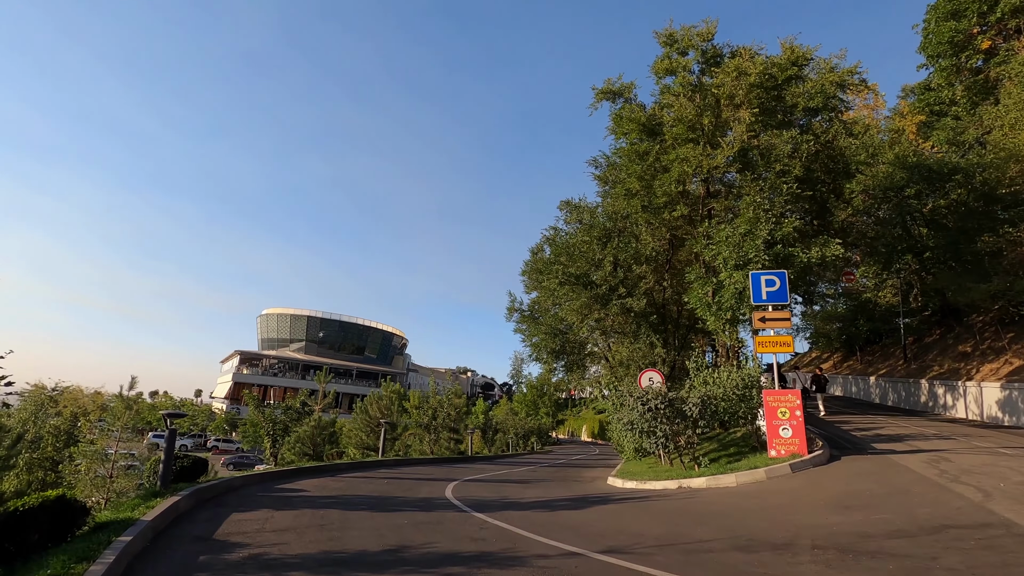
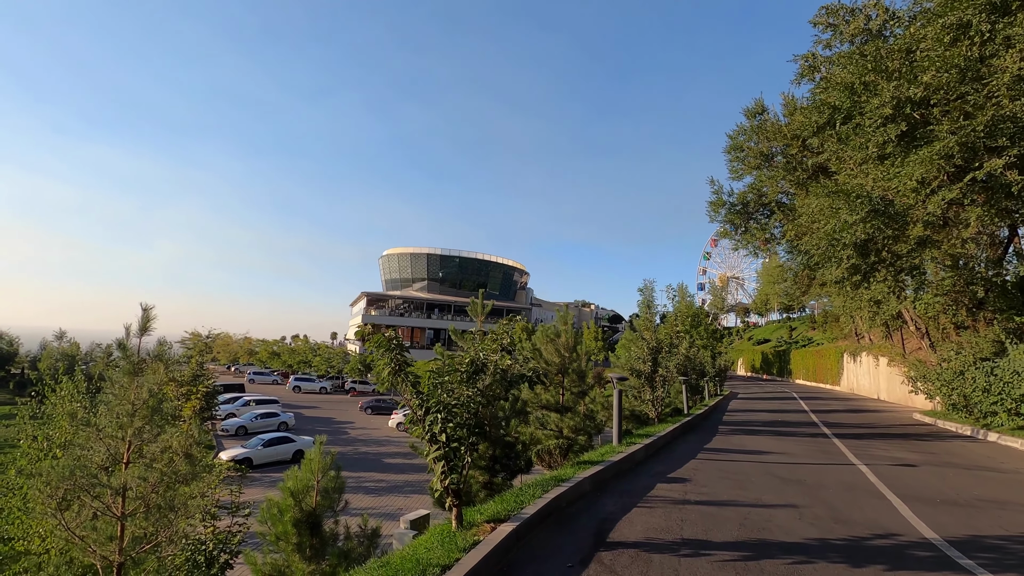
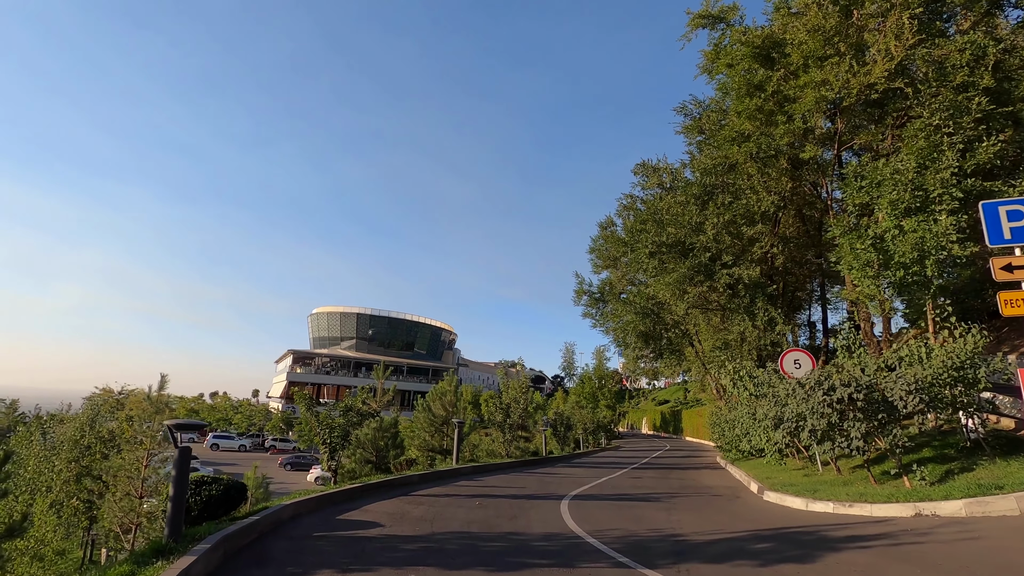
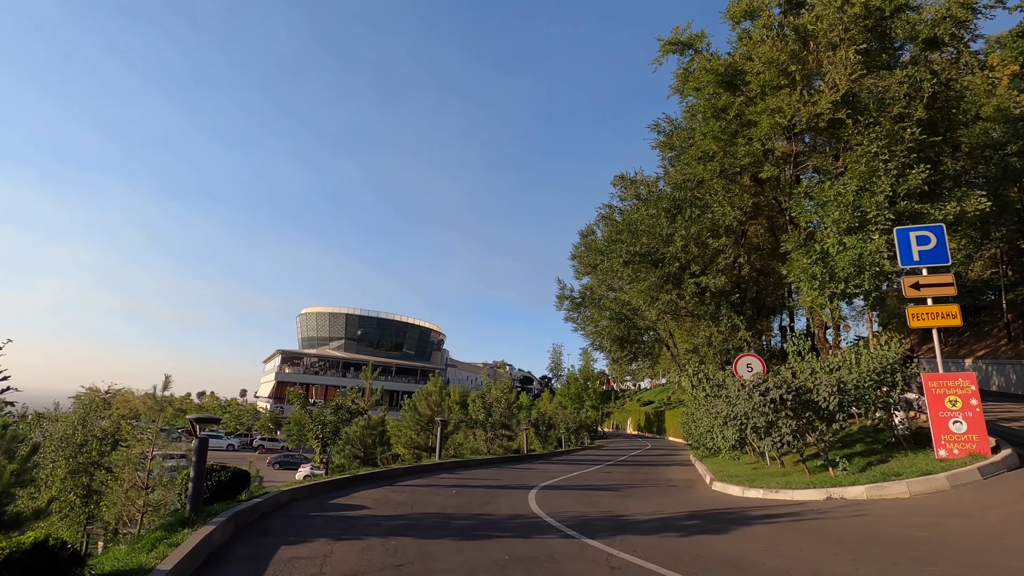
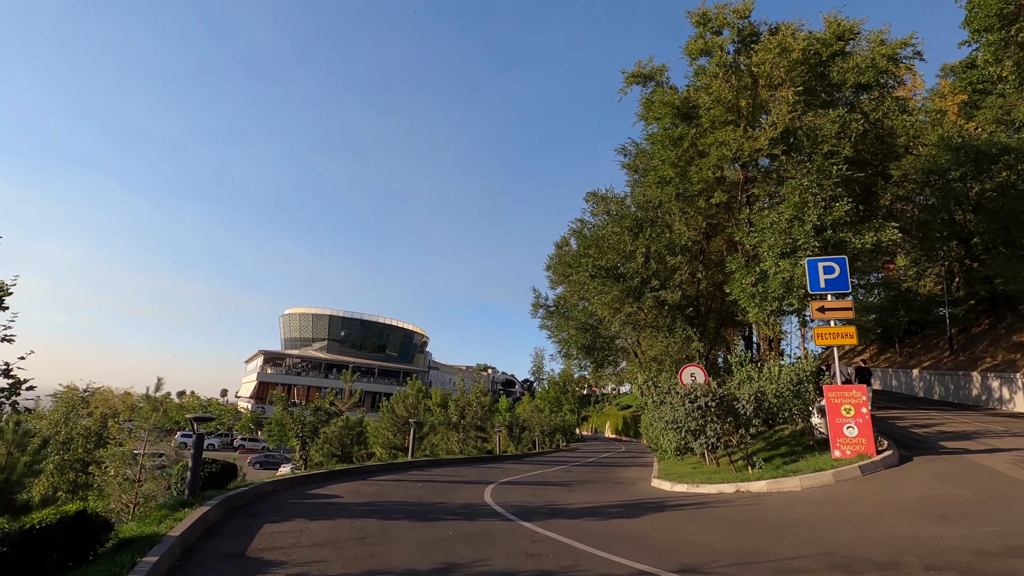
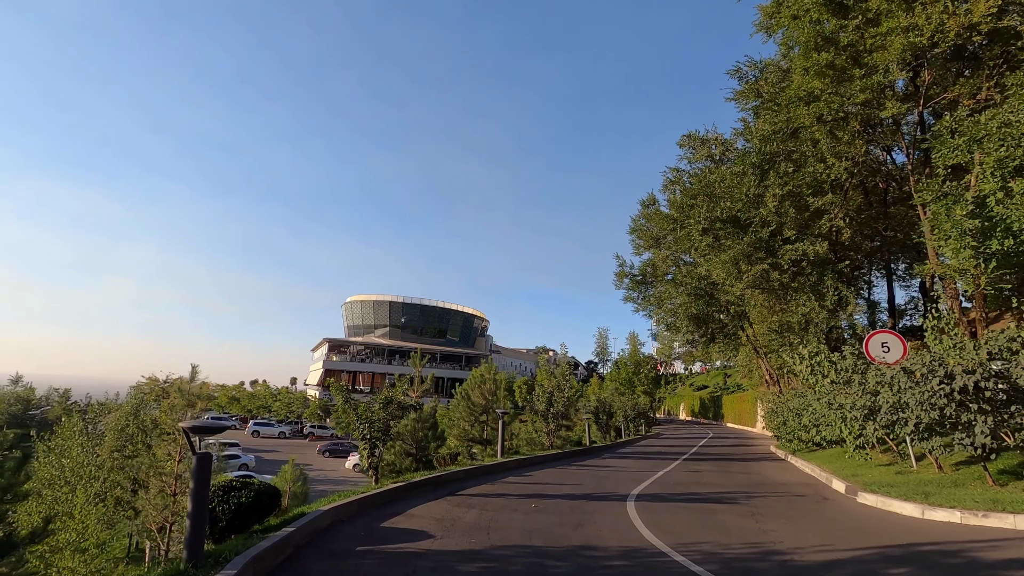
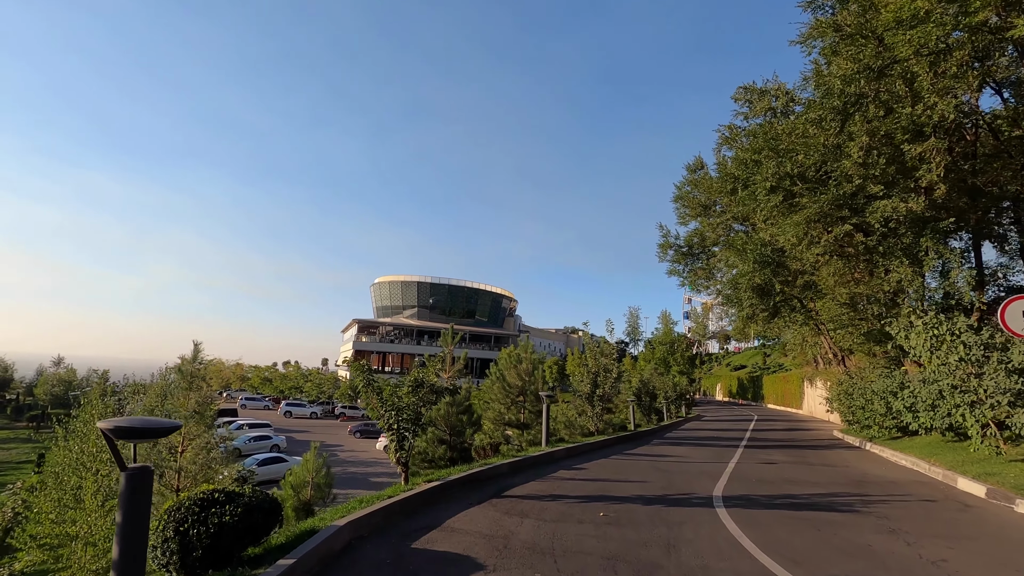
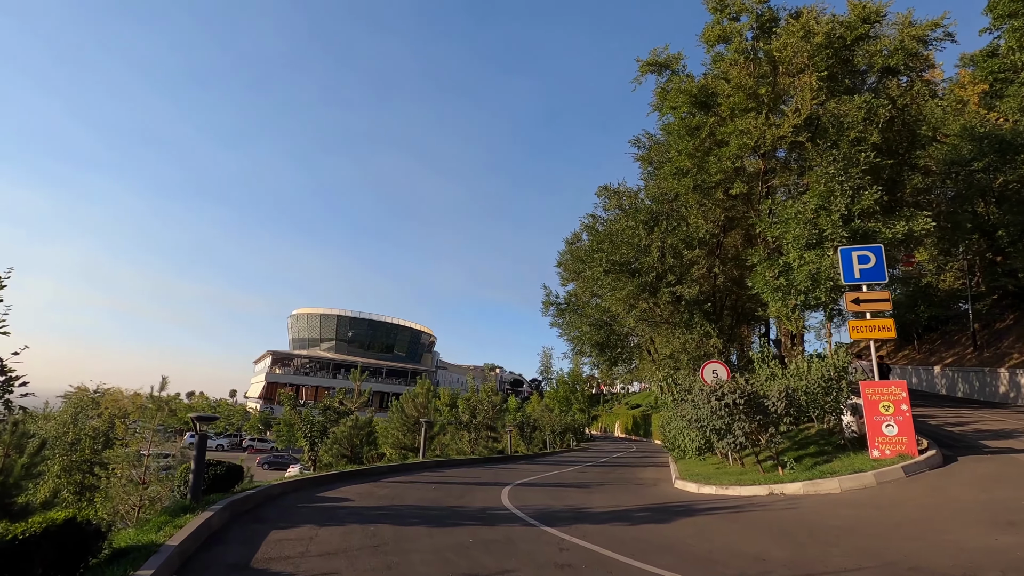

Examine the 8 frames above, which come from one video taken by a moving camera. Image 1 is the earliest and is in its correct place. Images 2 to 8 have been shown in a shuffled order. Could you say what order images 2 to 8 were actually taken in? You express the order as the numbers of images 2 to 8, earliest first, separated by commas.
5, 8, 4, 3, 6, 7, 2
